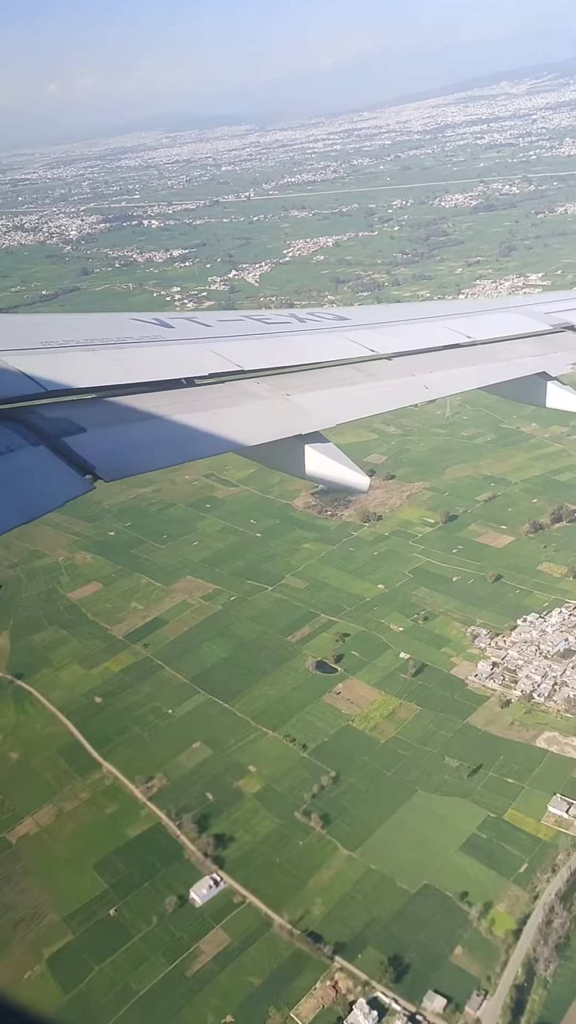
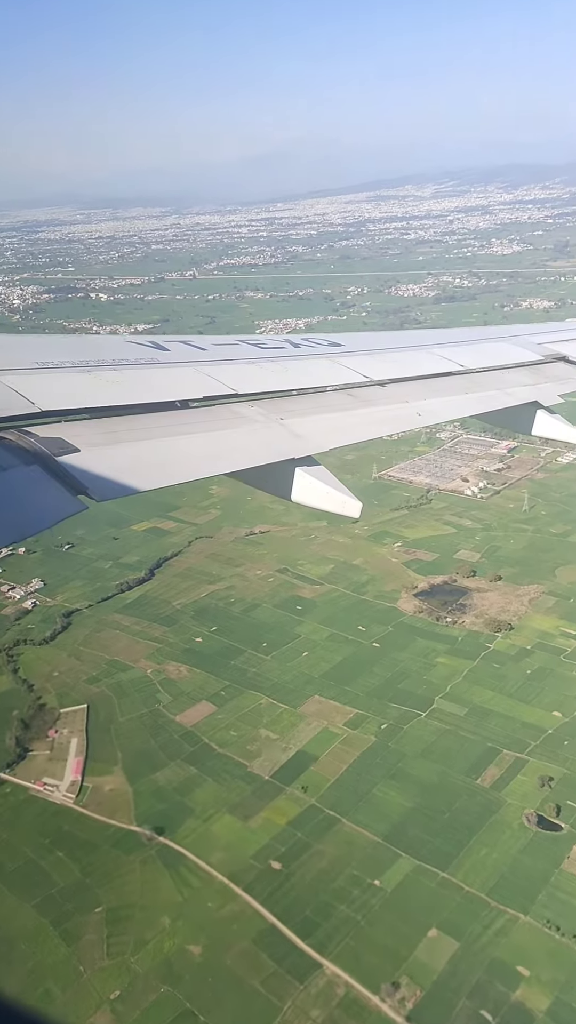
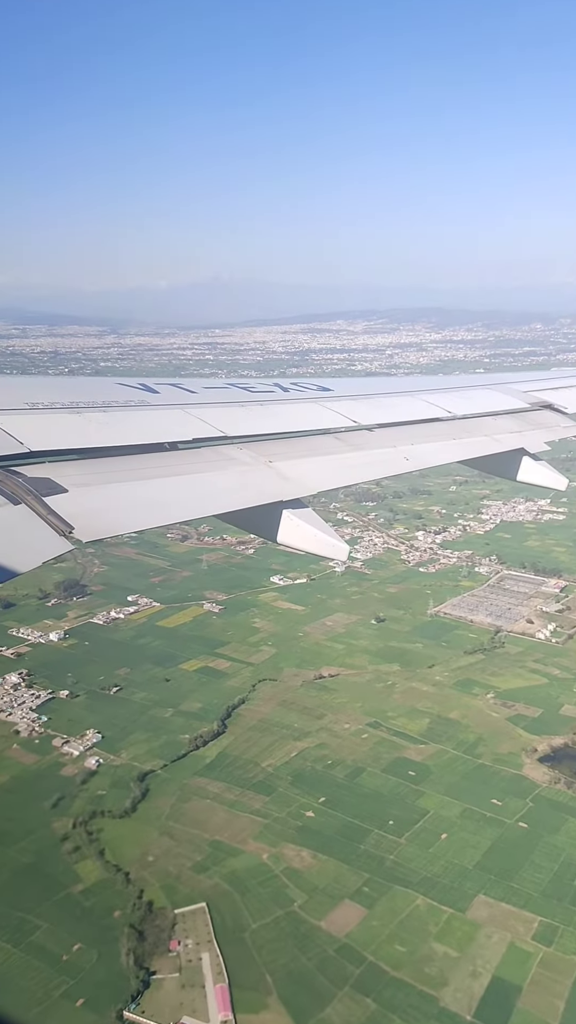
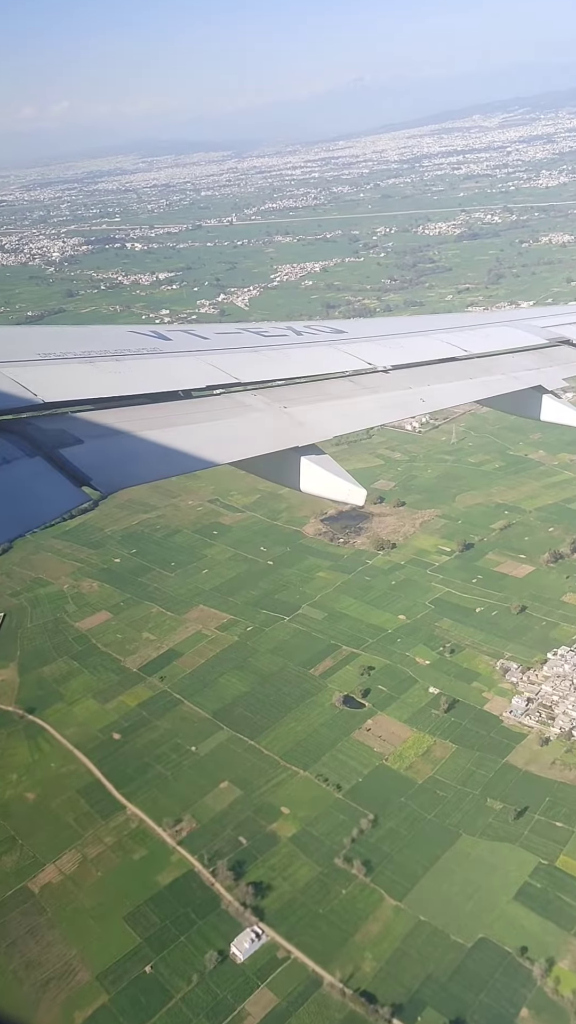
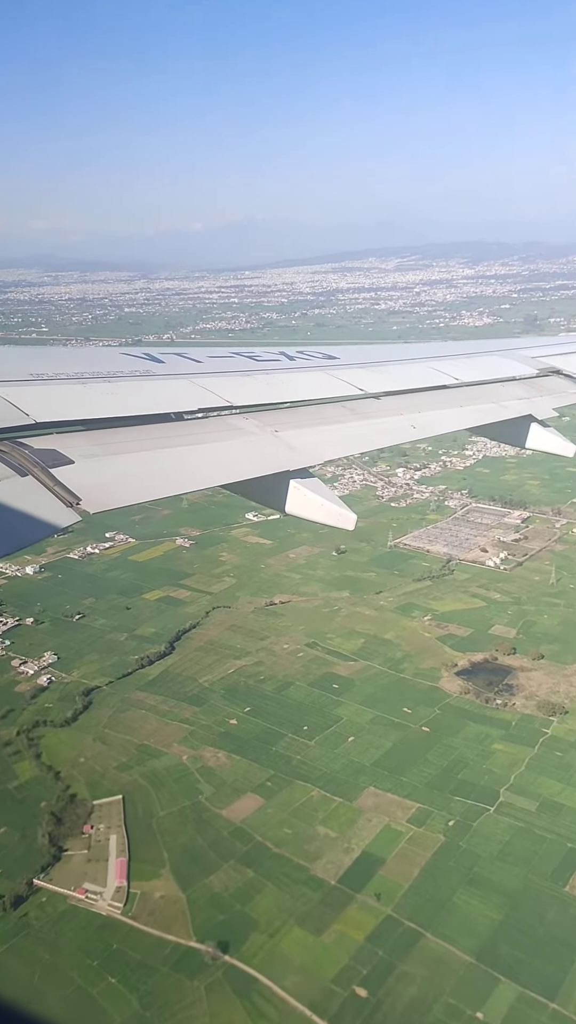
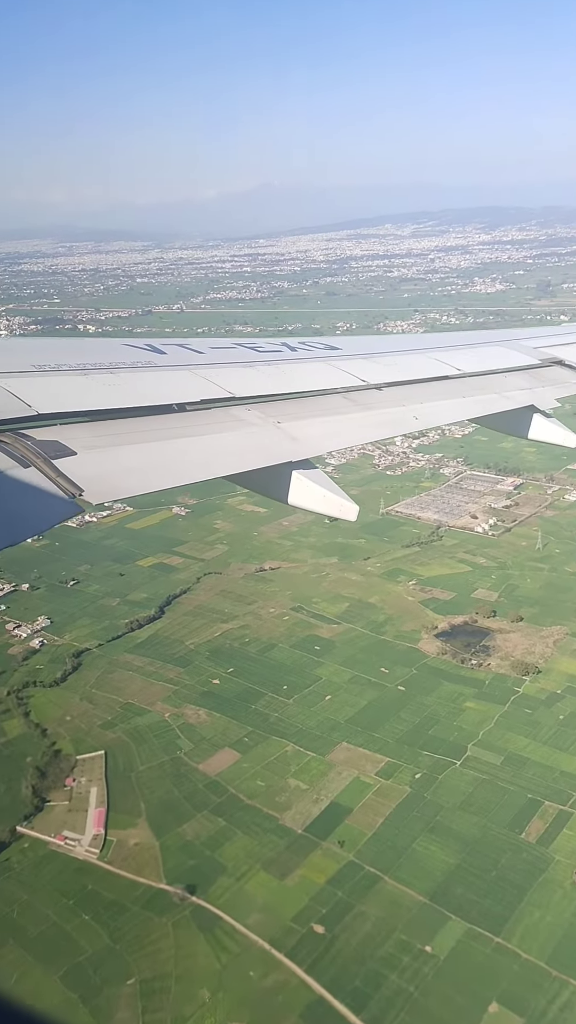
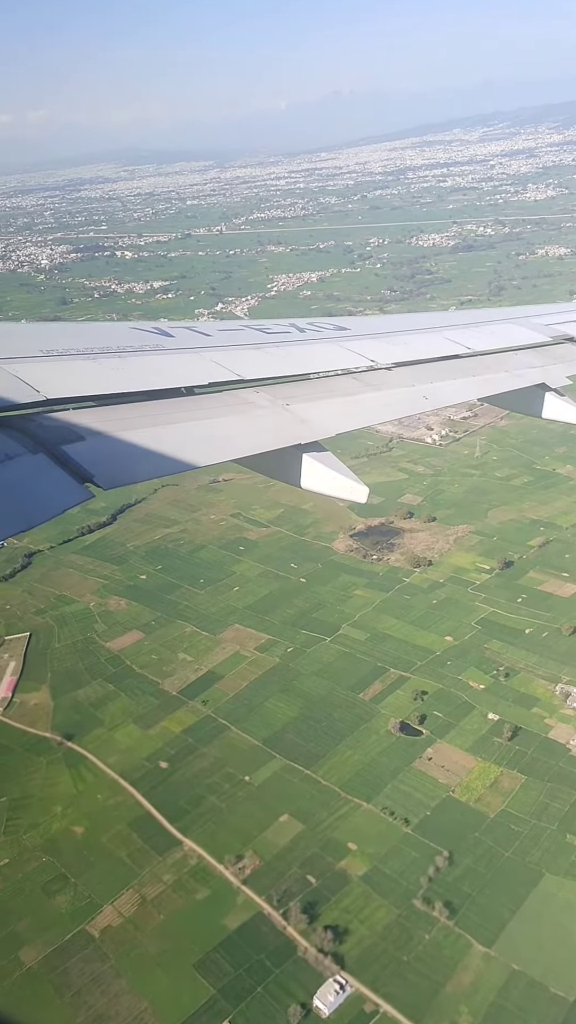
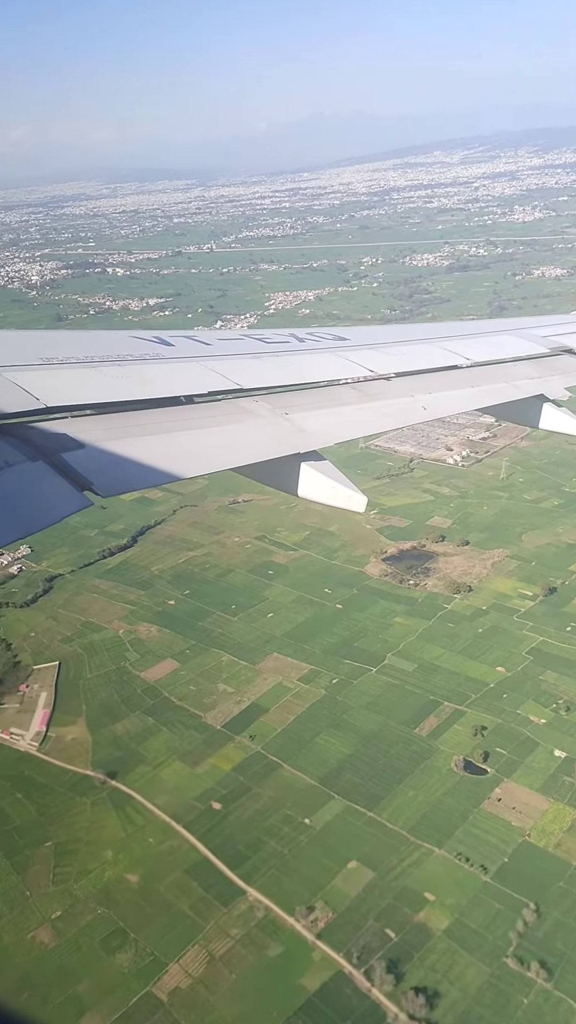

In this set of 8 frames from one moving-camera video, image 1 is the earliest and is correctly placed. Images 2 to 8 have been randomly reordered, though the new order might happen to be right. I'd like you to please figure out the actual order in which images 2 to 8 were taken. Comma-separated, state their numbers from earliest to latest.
4, 7, 8, 2, 6, 5, 3
